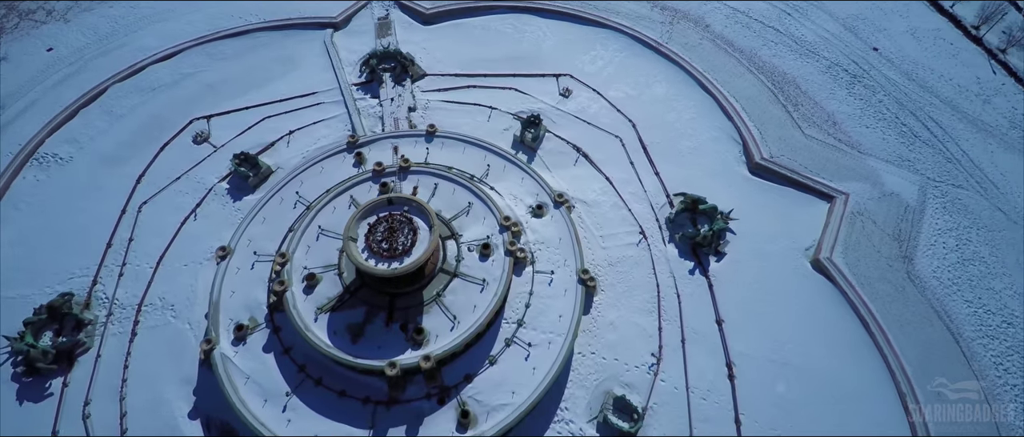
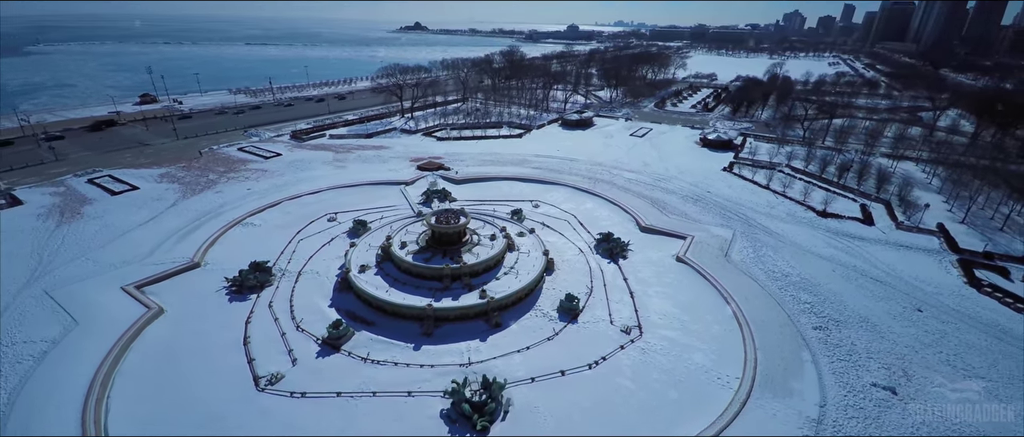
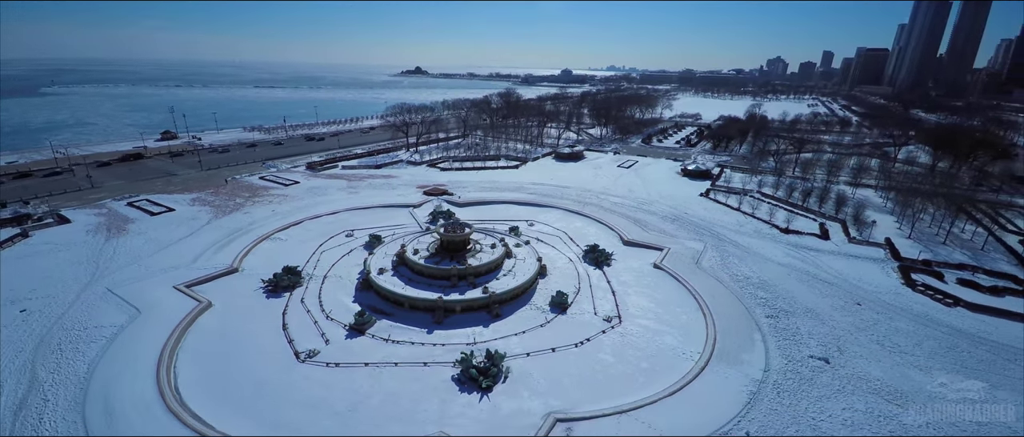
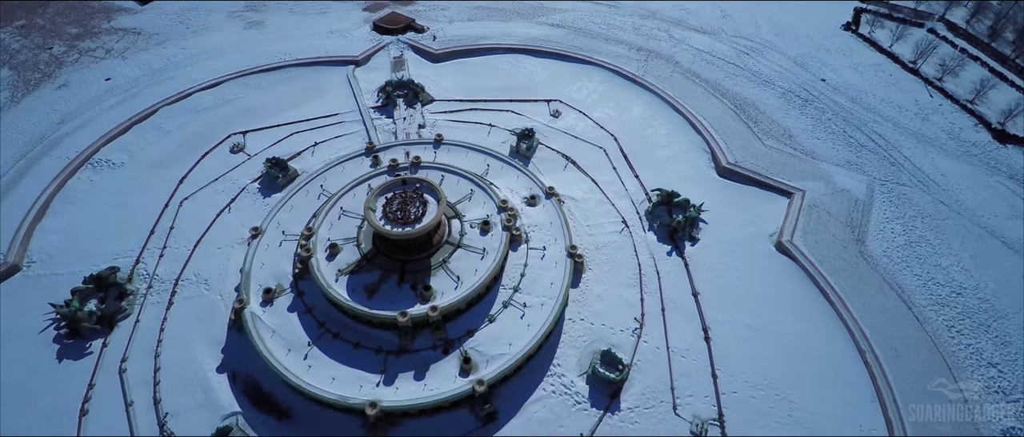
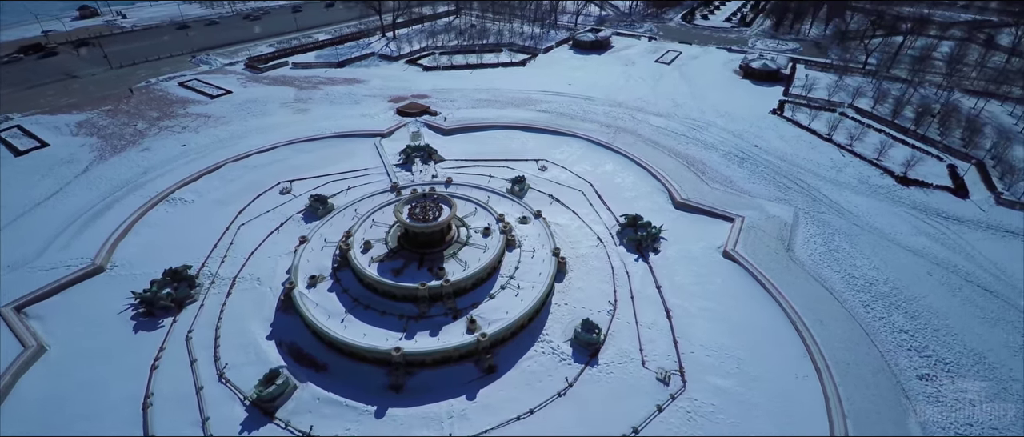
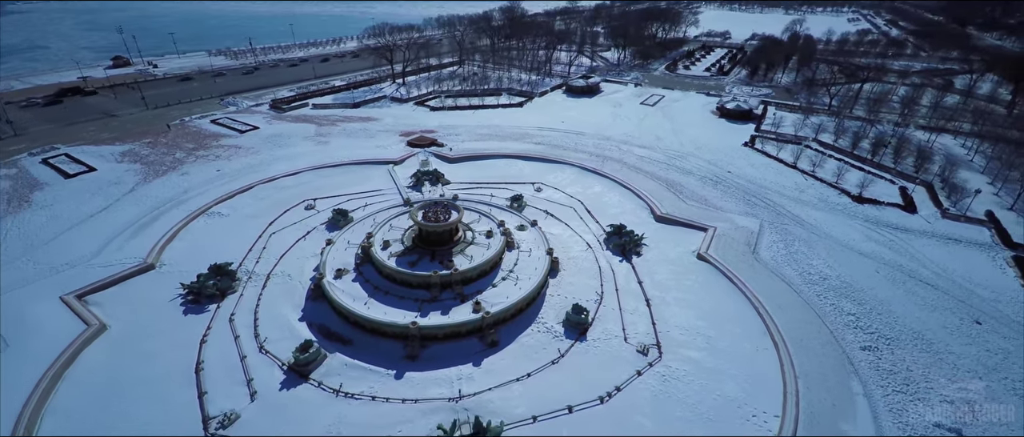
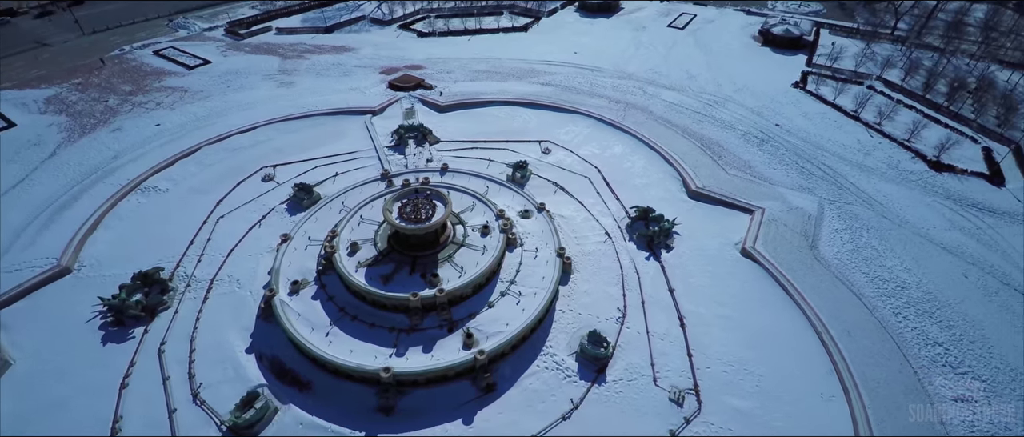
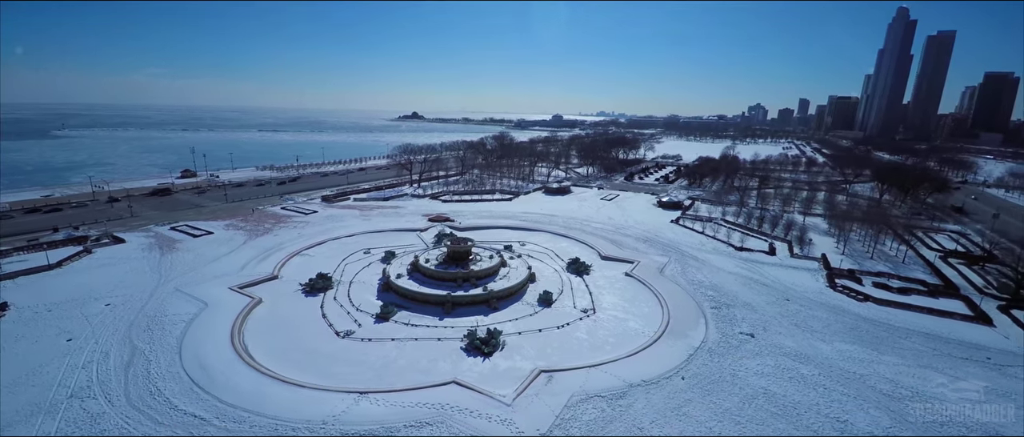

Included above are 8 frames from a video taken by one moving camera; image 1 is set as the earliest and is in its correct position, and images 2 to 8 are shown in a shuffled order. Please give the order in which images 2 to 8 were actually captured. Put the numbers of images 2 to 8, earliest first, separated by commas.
4, 7, 5, 6, 2, 3, 8
